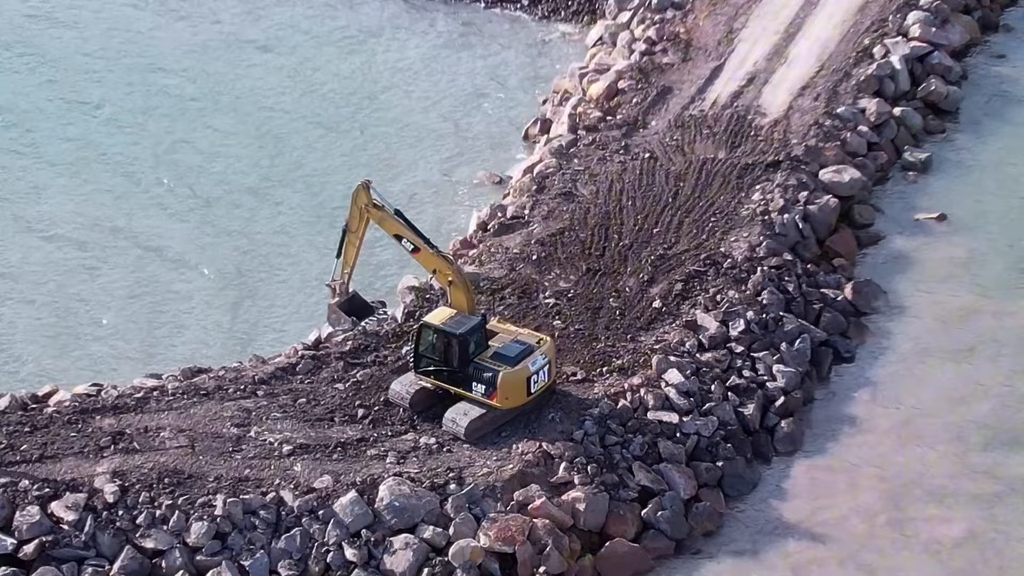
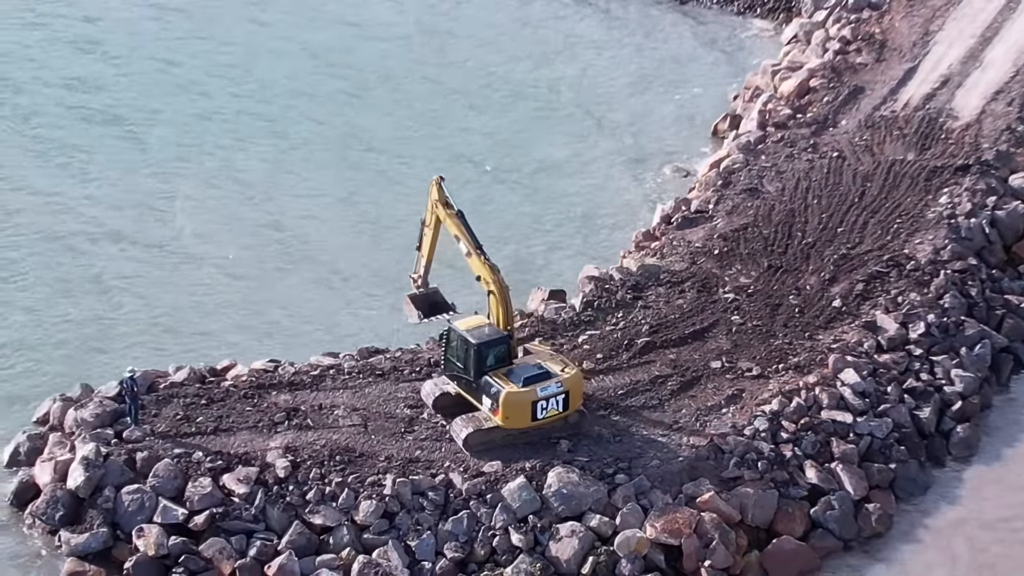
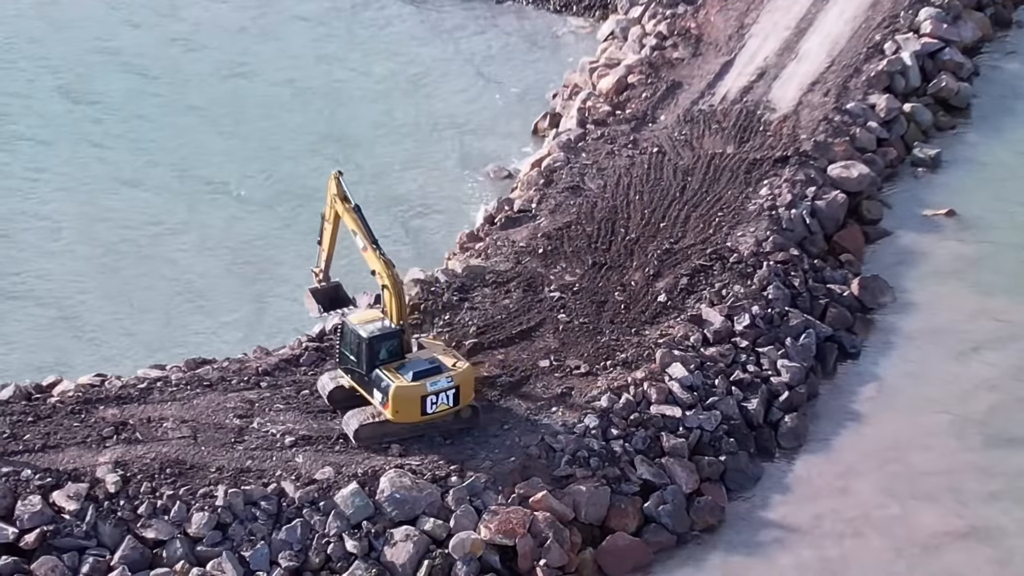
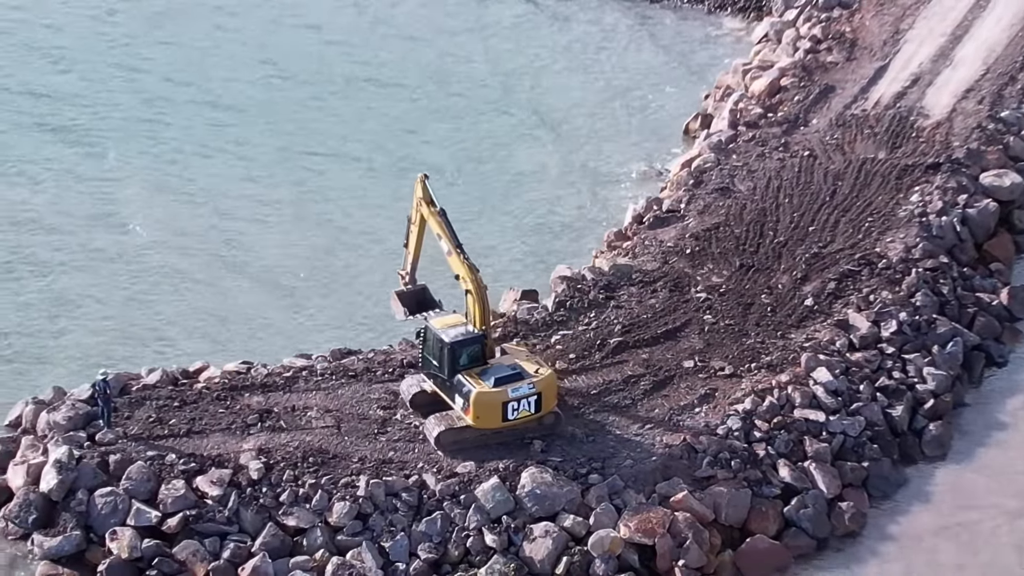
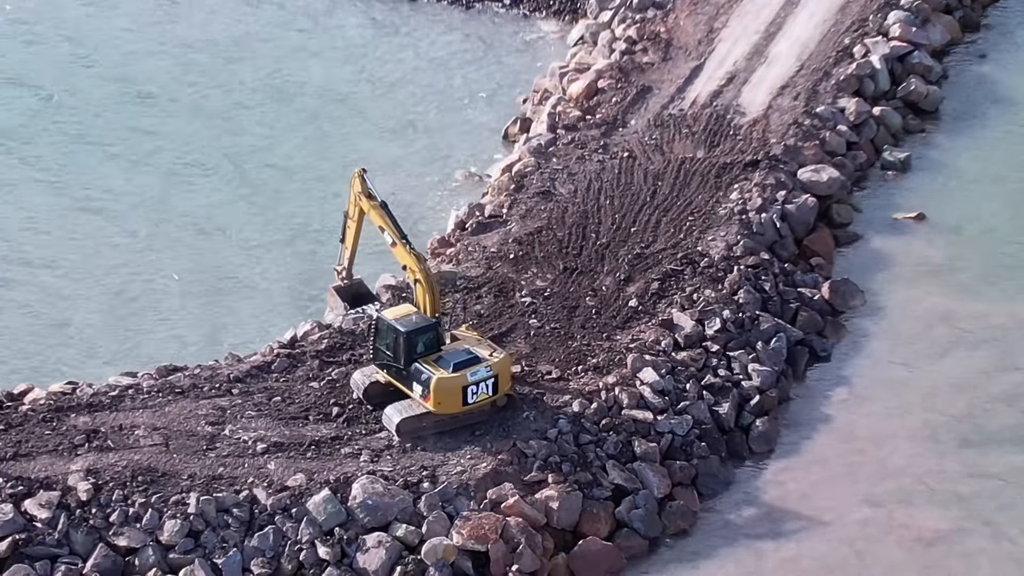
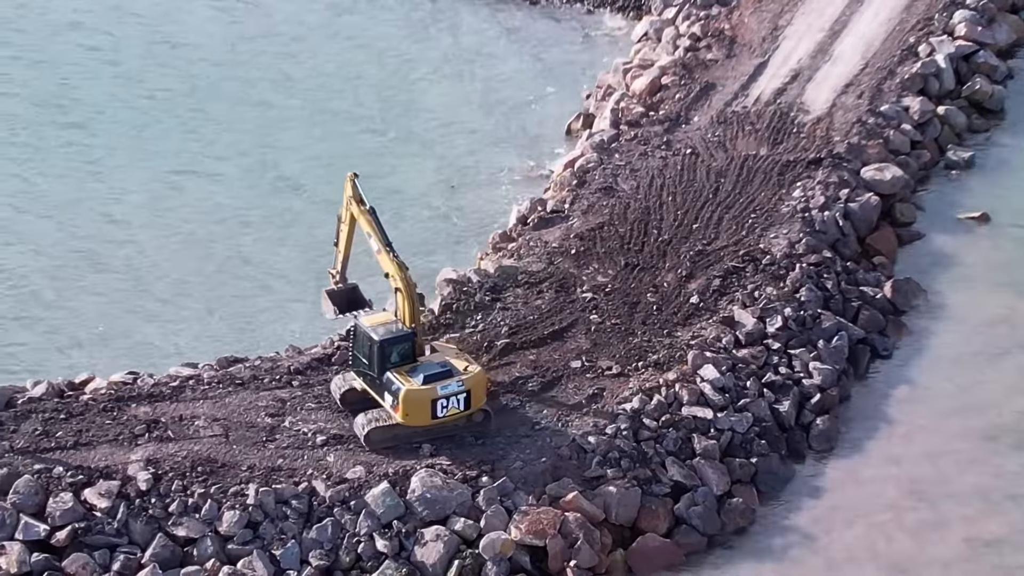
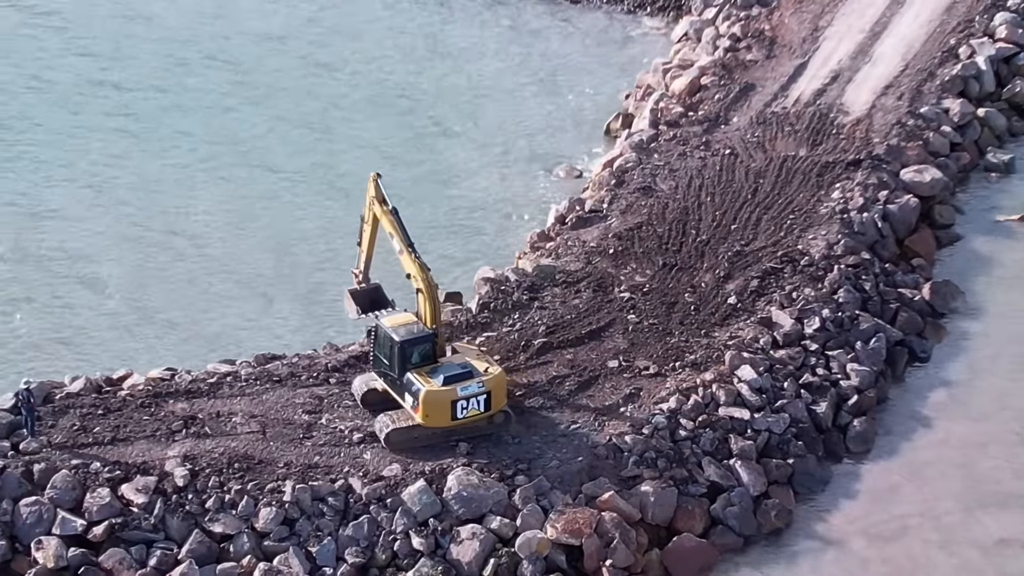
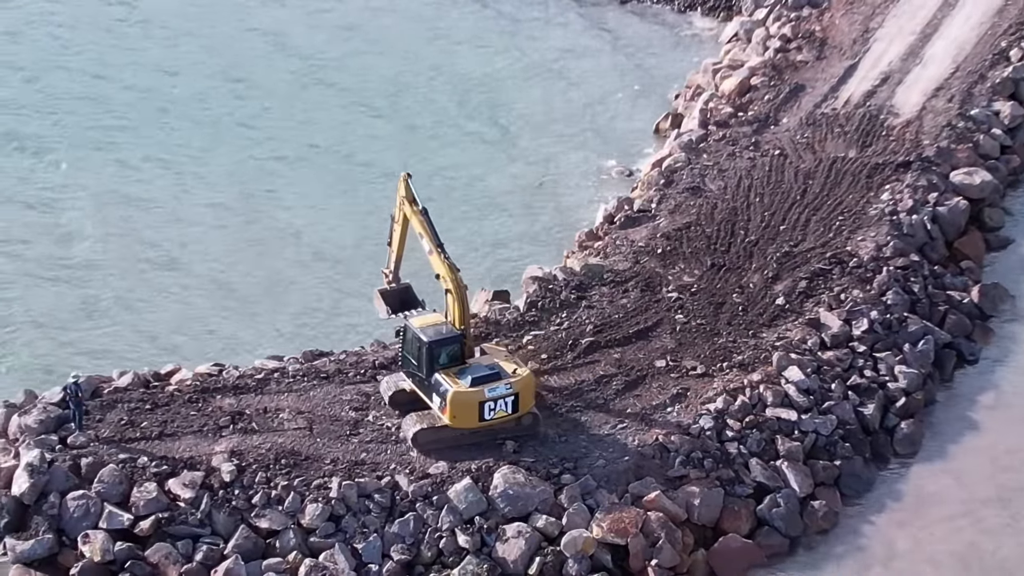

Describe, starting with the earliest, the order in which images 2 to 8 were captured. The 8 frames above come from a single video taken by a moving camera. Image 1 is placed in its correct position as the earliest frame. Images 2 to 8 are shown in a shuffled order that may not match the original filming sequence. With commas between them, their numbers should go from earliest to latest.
5, 3, 6, 7, 8, 4, 2
